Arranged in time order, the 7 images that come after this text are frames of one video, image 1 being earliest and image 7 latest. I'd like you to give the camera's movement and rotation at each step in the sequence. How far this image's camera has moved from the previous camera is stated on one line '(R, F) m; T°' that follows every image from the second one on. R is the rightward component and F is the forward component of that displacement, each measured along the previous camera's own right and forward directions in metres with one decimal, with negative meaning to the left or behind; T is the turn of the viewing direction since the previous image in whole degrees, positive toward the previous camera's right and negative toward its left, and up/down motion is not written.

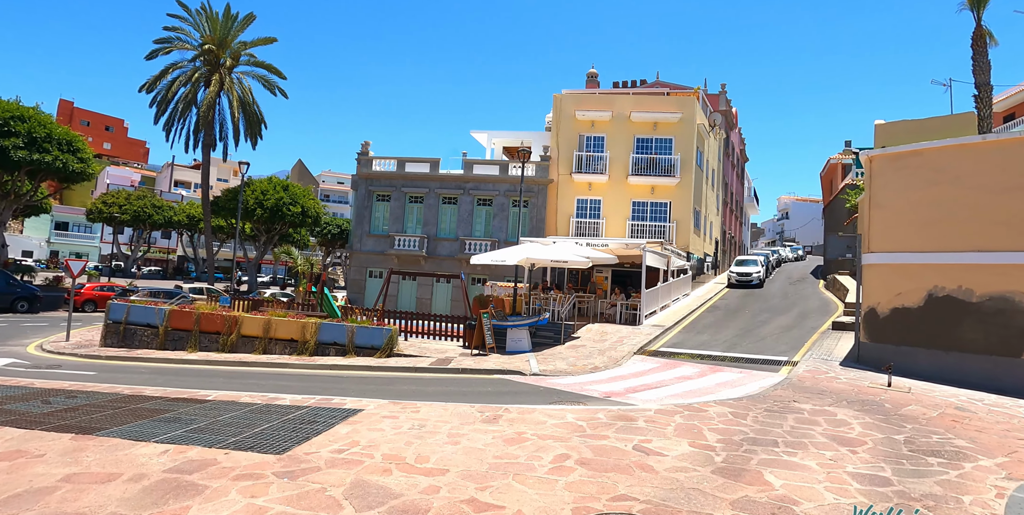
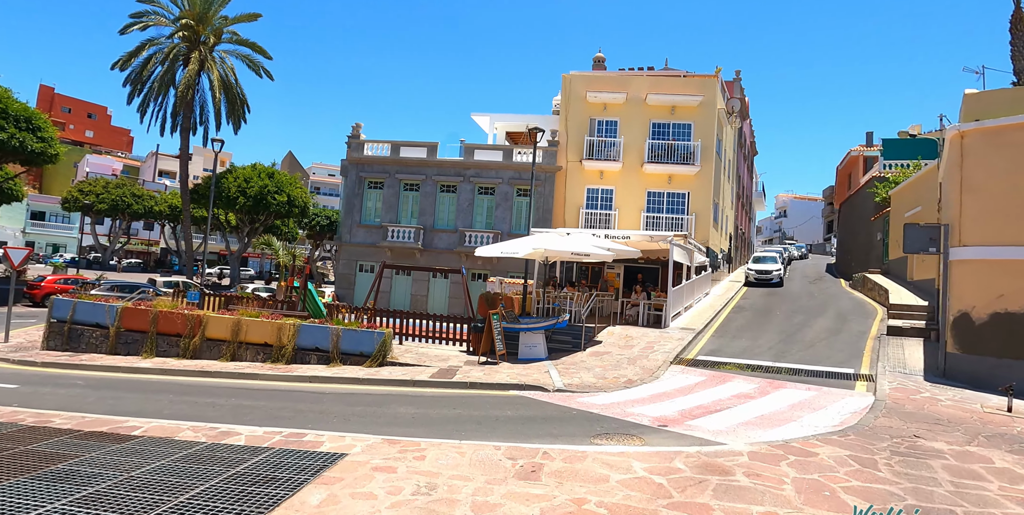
(-0.5, +2.7) m; +1°
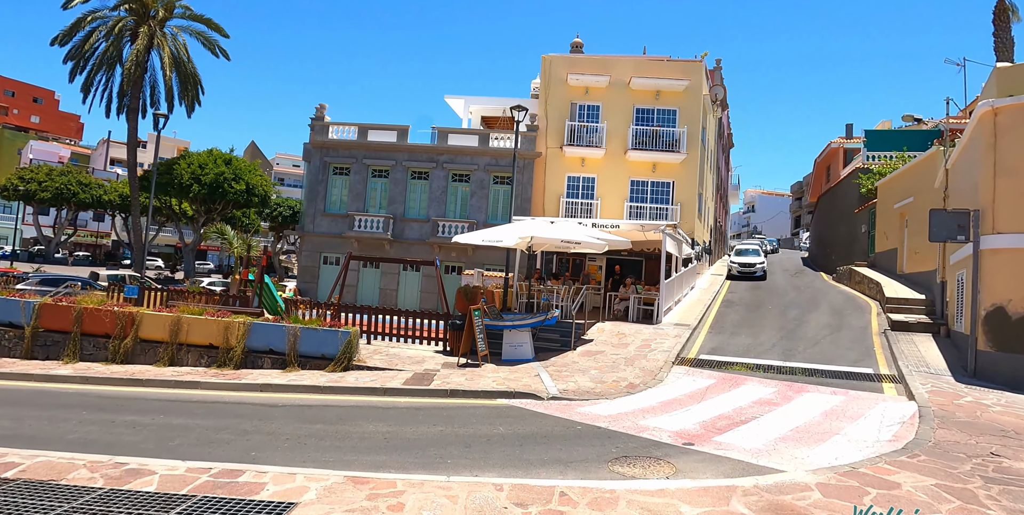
(-0.3, +1.7) m; +3°
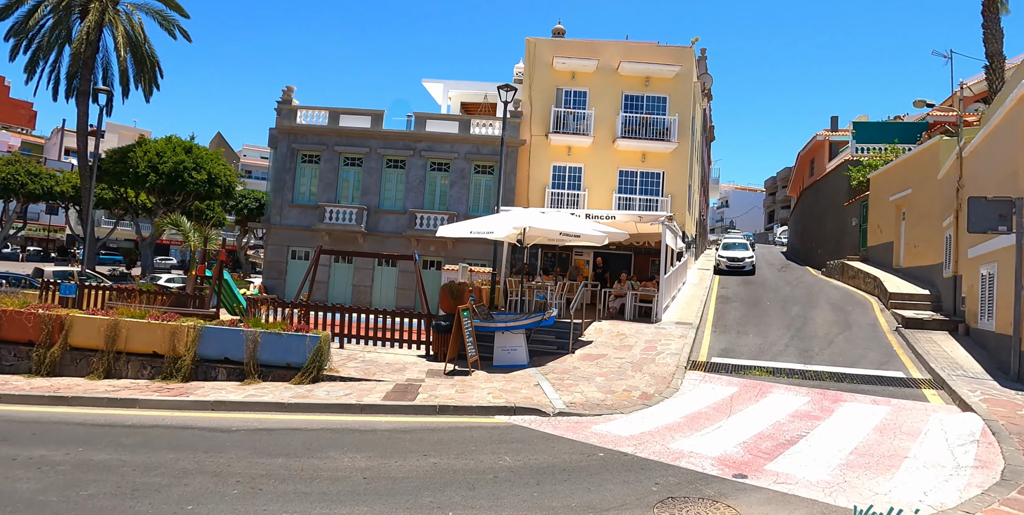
(-0.4, +1.6) m; +2°
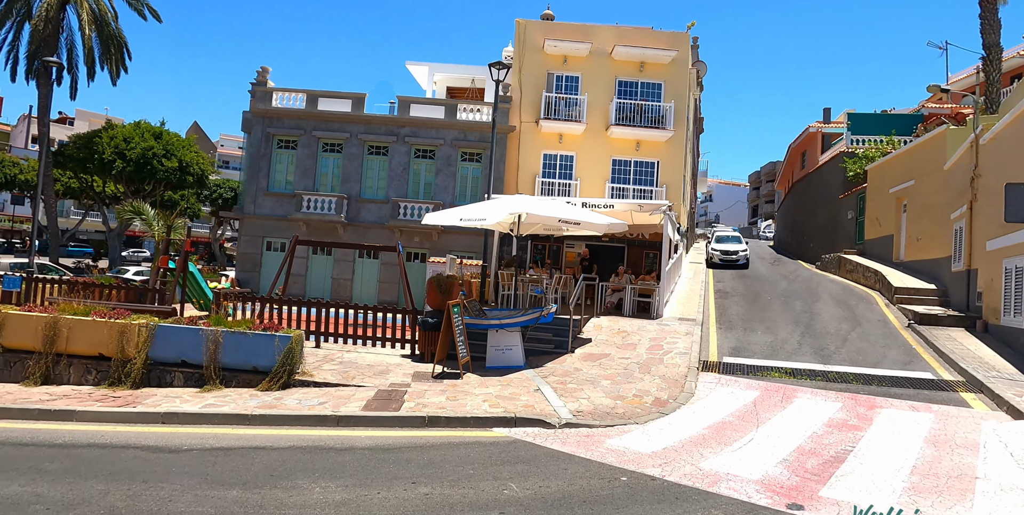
(-0.2, +1.2) m; +2°
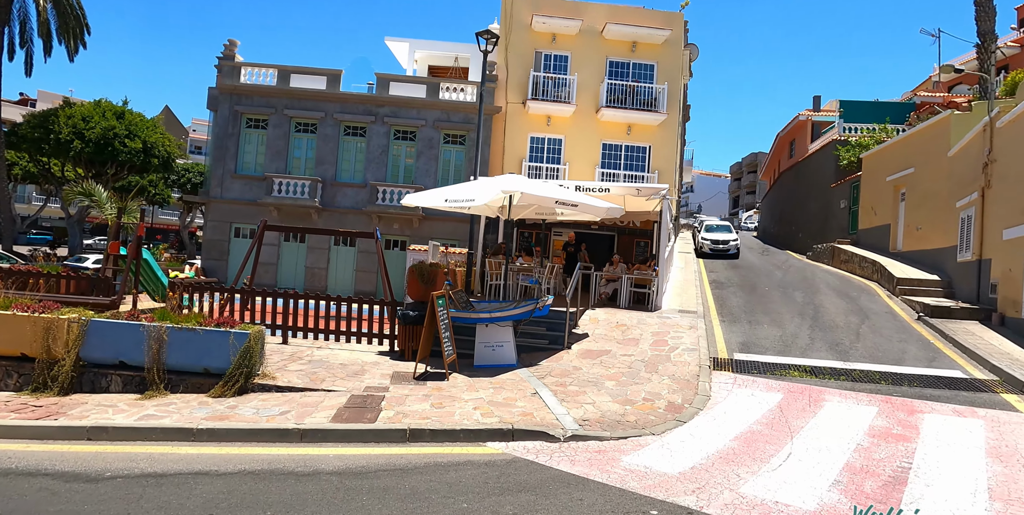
(-0.2, +1.2) m; +2°
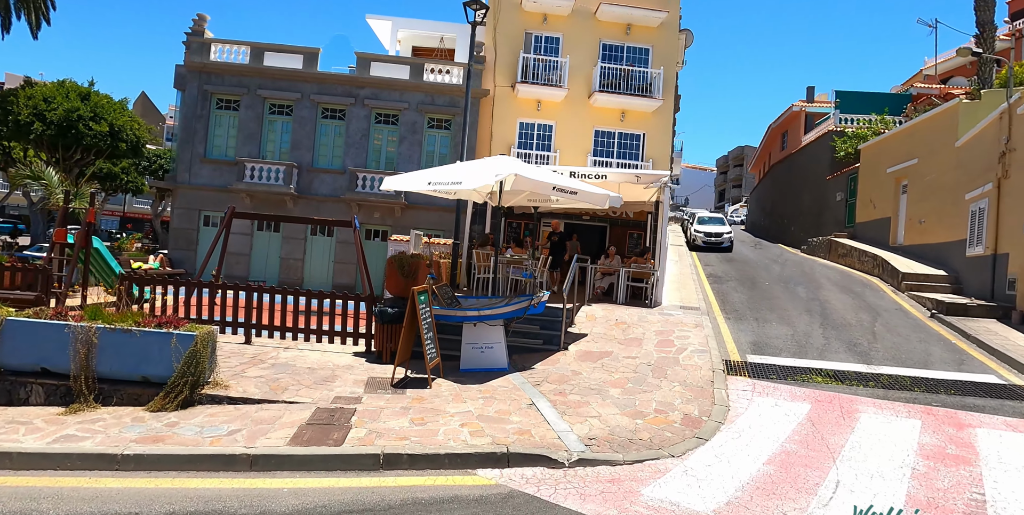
(-0.1, +1.1) m; +1°
